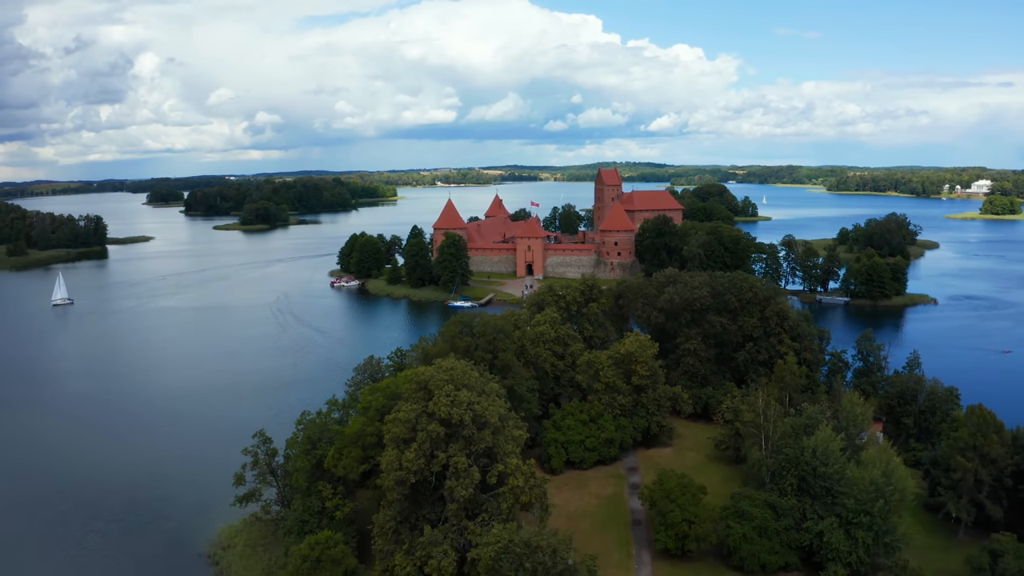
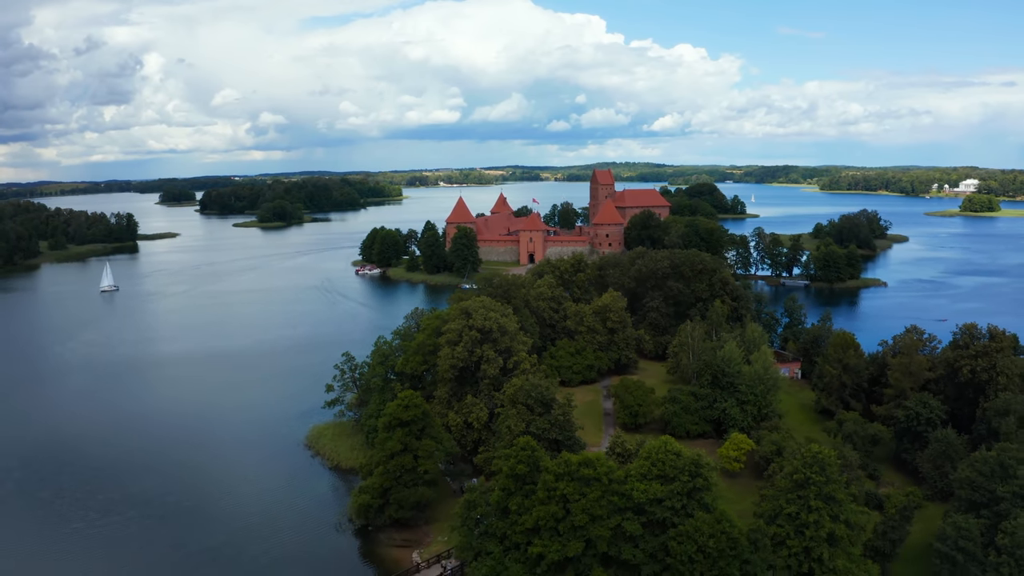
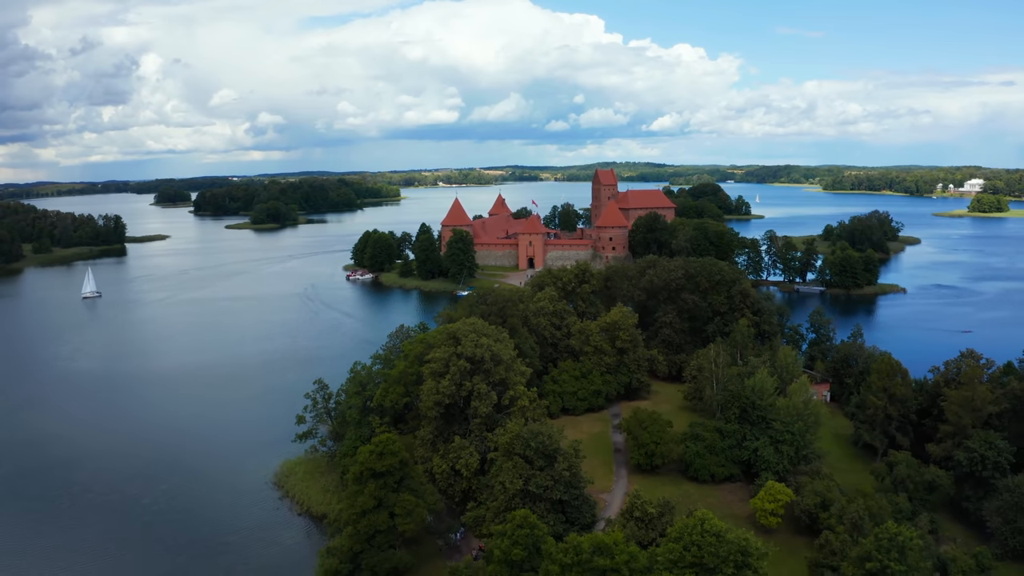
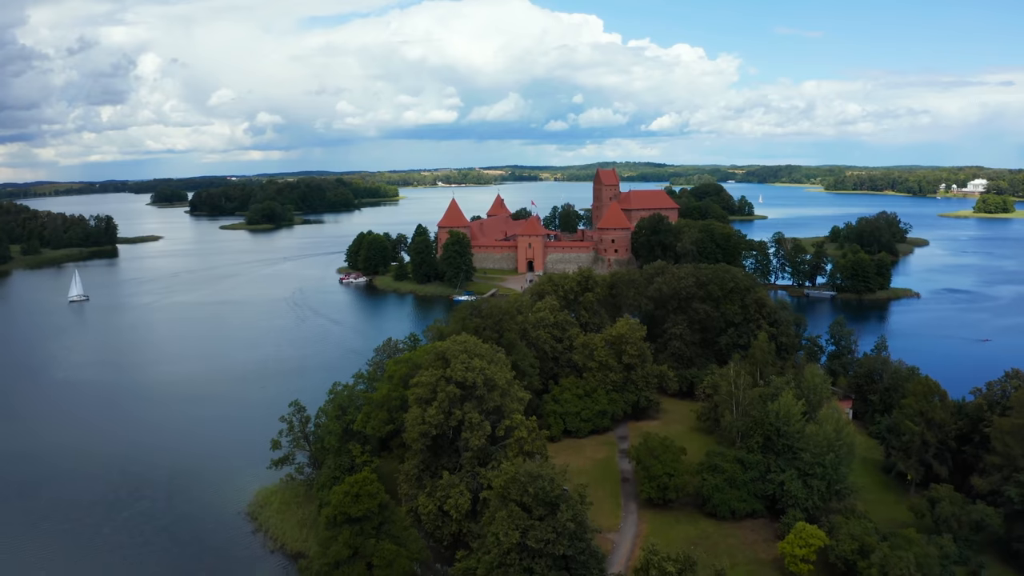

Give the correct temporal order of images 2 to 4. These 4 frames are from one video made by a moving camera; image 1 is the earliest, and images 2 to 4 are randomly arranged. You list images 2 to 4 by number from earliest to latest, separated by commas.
4, 3, 2
